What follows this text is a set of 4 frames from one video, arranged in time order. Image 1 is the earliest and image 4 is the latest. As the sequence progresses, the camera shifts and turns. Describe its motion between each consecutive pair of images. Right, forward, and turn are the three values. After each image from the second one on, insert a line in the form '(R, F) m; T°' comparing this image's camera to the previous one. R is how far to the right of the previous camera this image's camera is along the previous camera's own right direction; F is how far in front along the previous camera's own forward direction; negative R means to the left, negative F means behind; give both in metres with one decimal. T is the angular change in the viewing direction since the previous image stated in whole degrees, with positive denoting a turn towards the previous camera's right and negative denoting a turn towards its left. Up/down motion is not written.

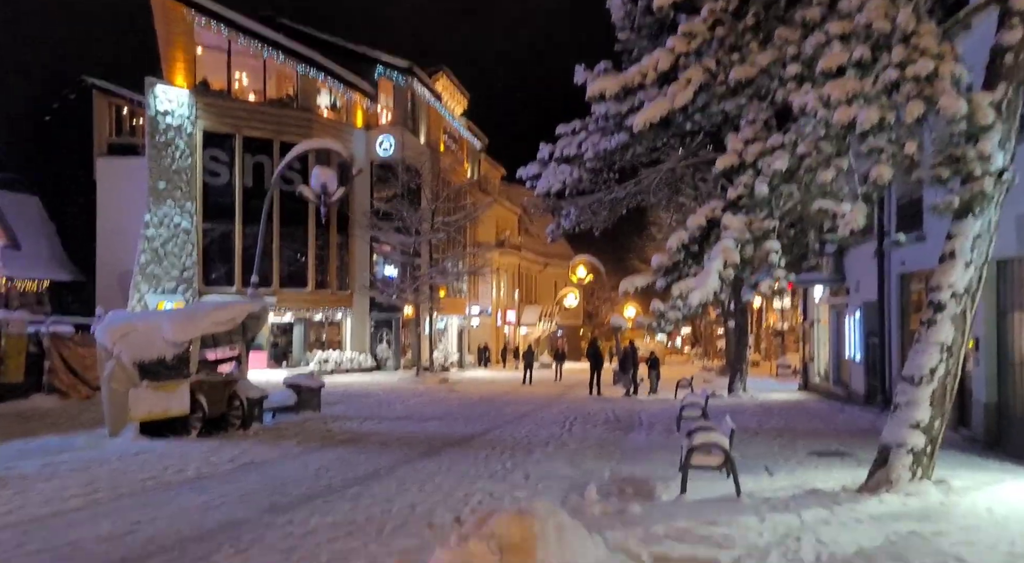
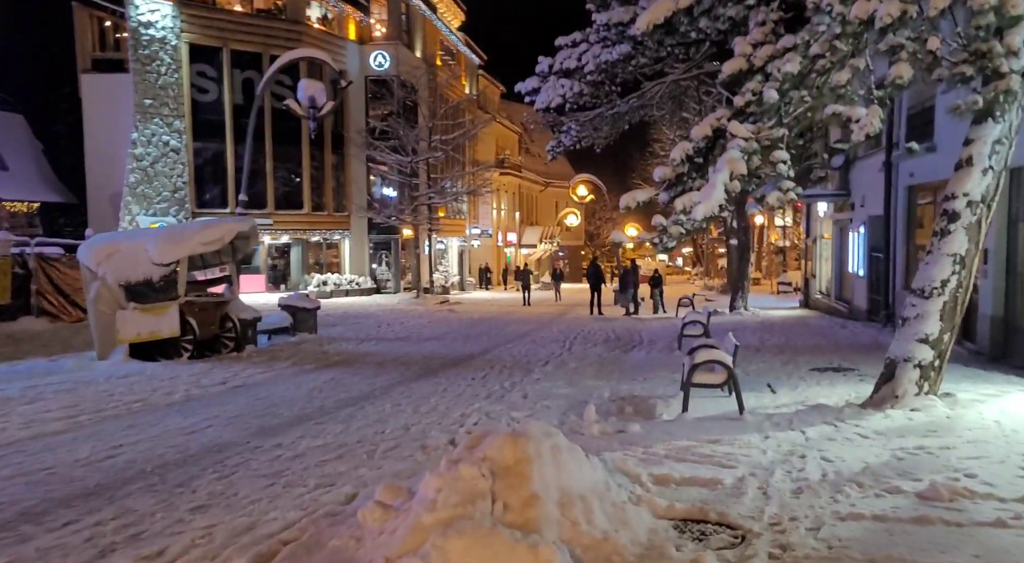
(+0.1, +0.4) m; 0°
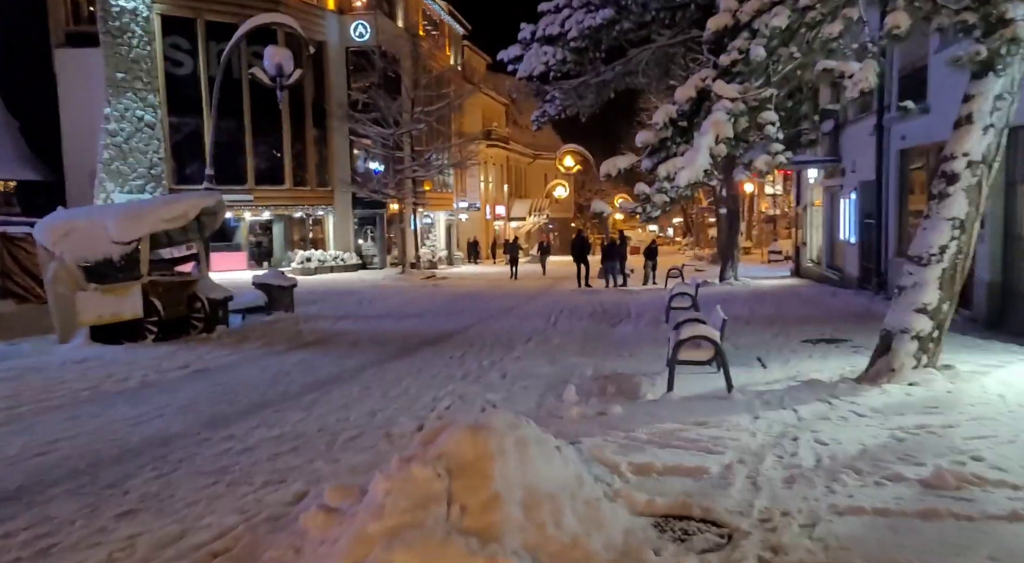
(+0.2, +0.6) m; +1°
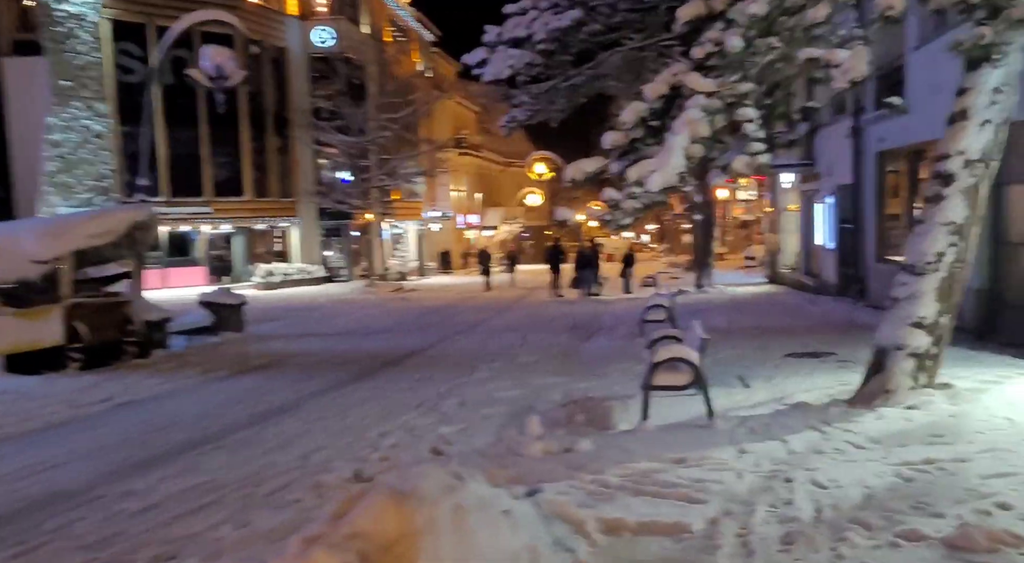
(+0.2, +1.0) m; +2°
